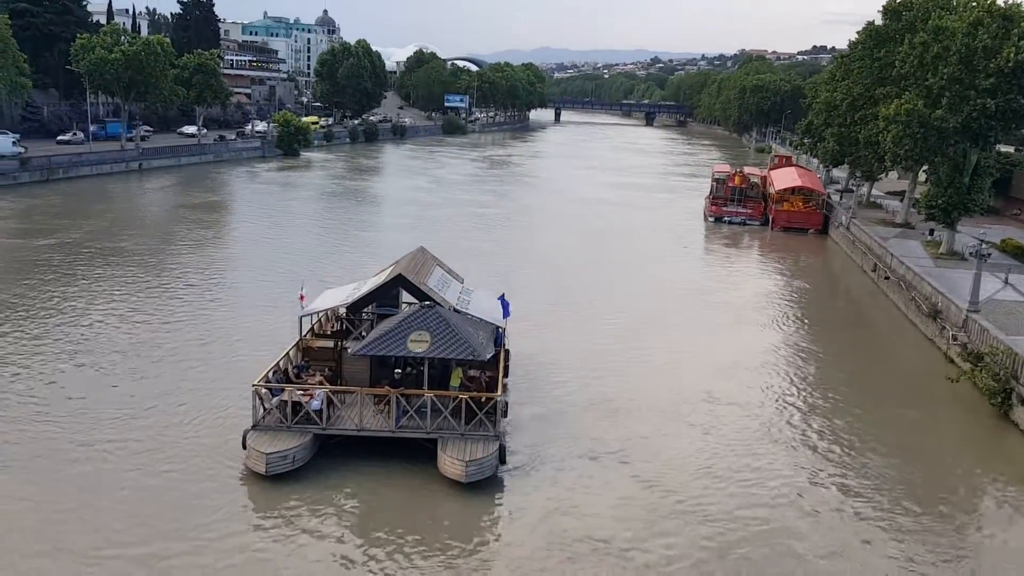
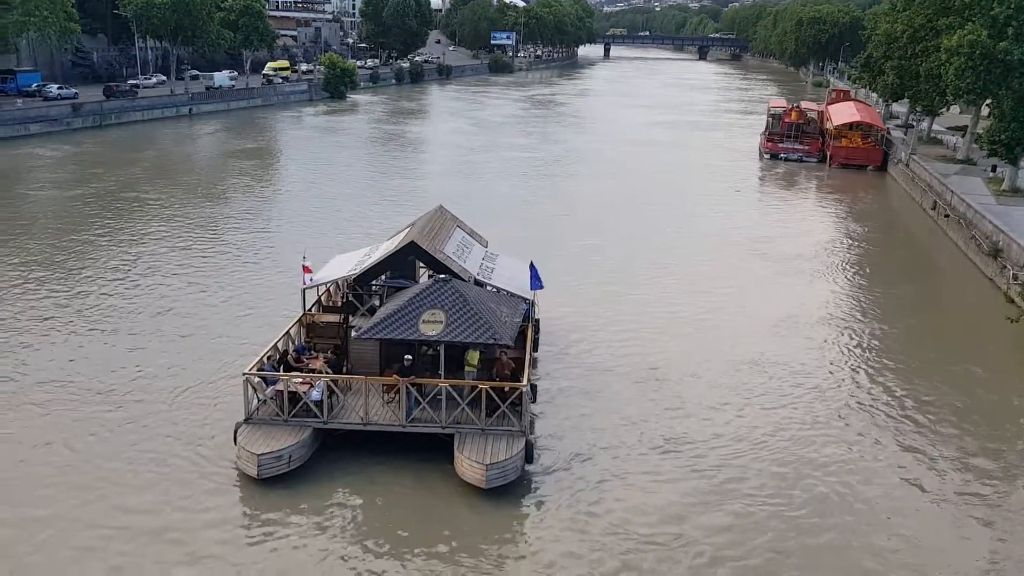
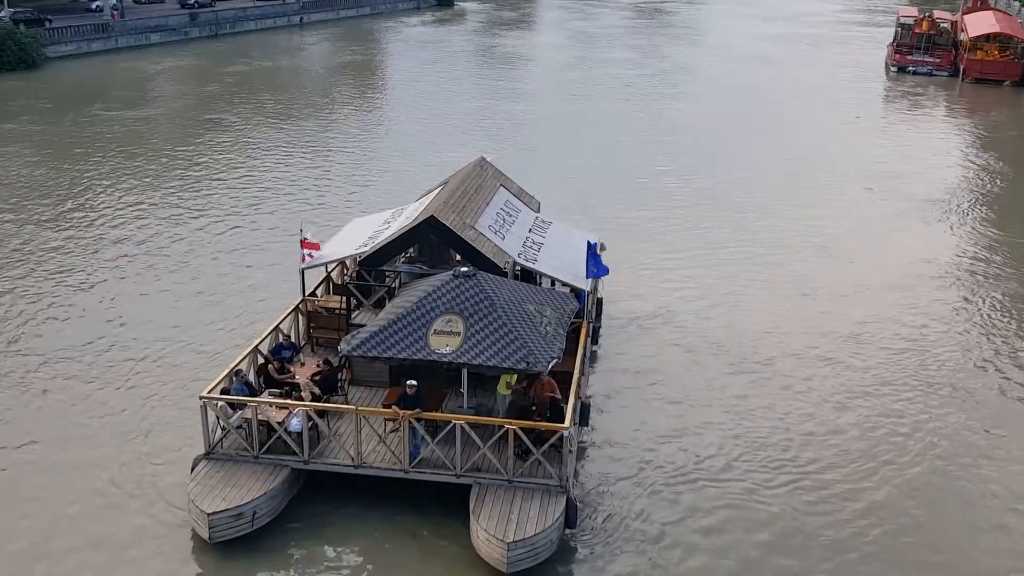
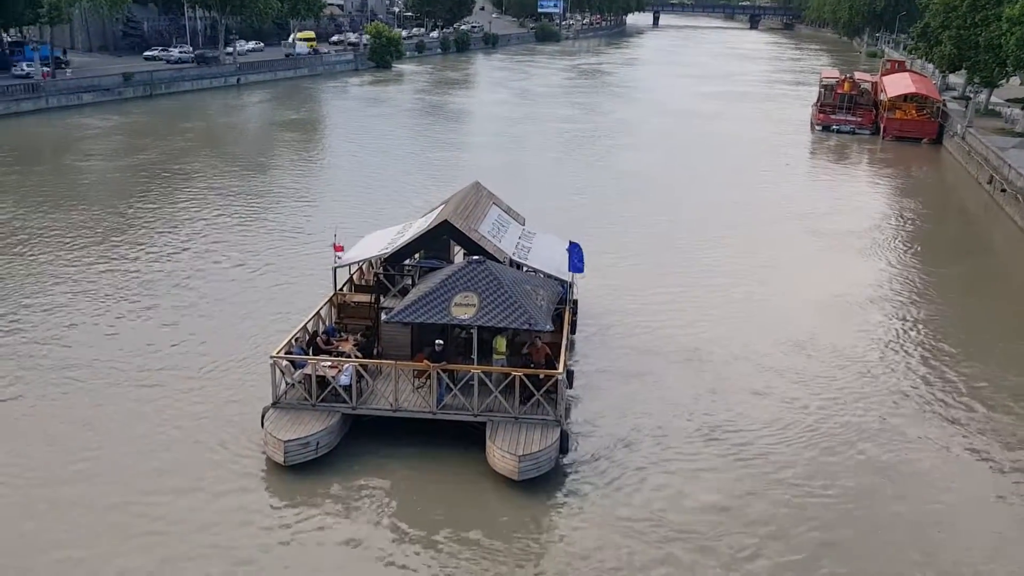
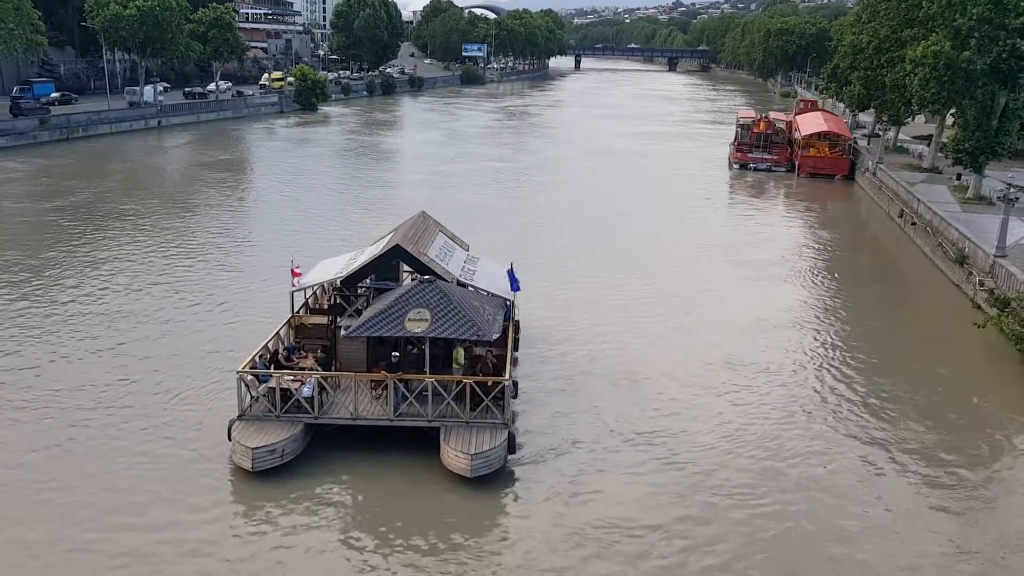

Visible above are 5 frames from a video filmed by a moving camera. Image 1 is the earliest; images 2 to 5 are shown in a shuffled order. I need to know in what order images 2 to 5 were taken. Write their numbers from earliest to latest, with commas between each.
5, 2, 4, 3
